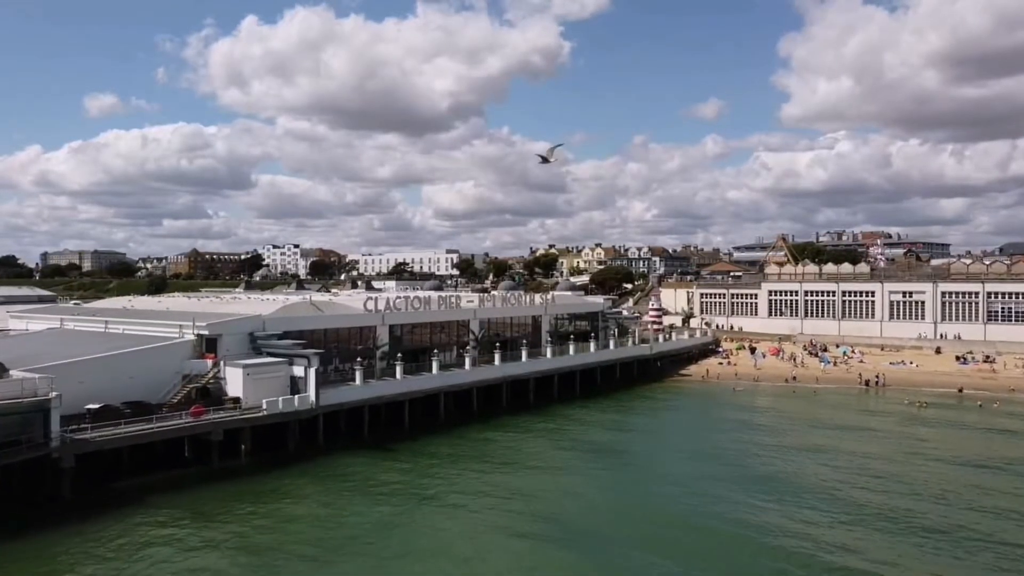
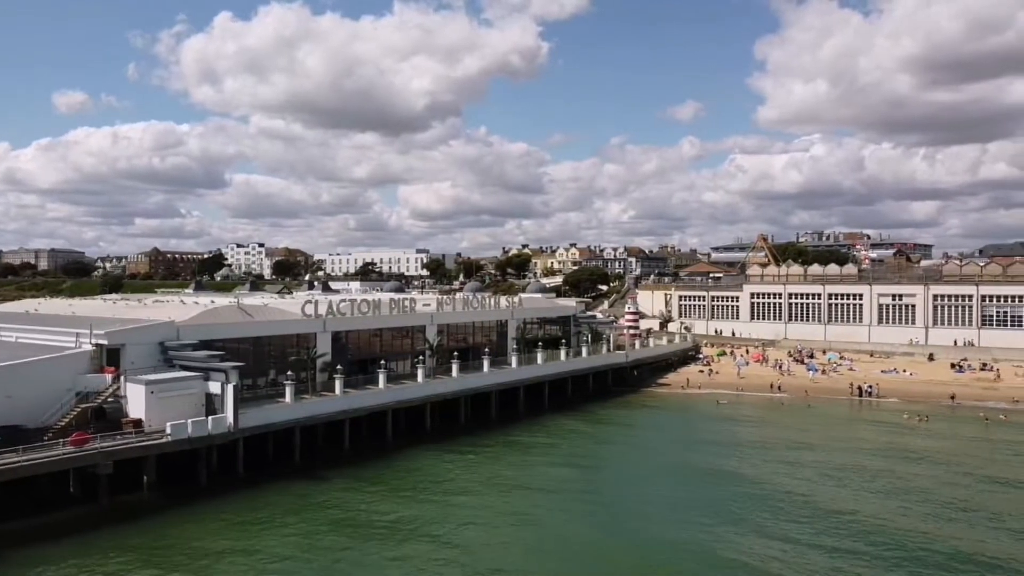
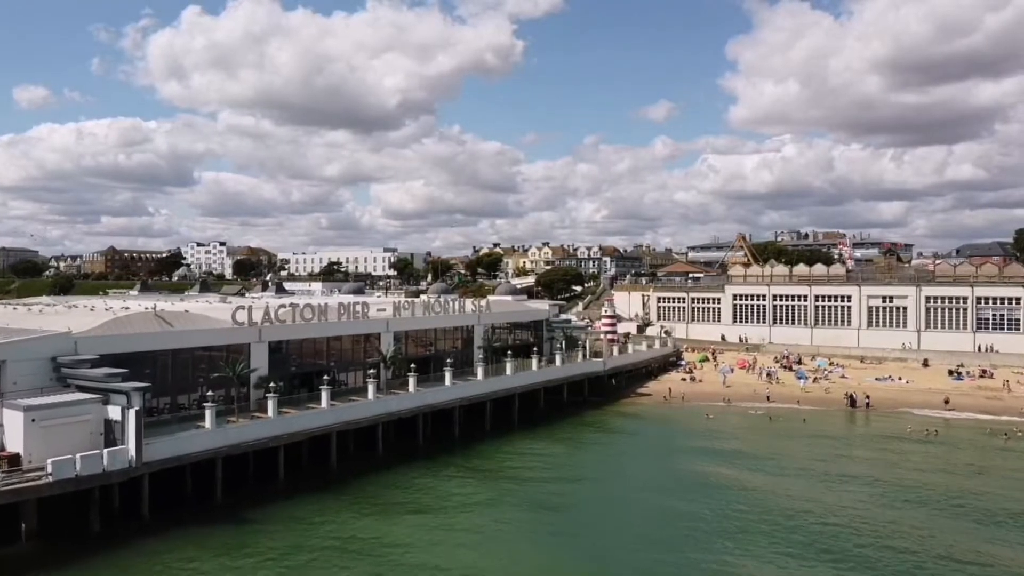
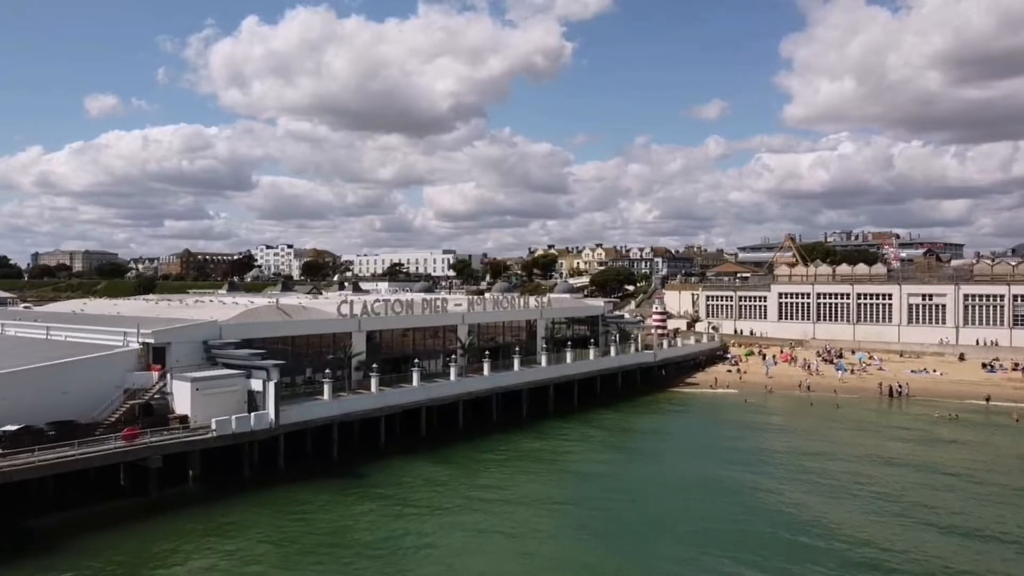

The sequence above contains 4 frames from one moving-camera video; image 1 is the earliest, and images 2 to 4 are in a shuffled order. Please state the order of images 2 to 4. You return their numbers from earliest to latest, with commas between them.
4, 2, 3
